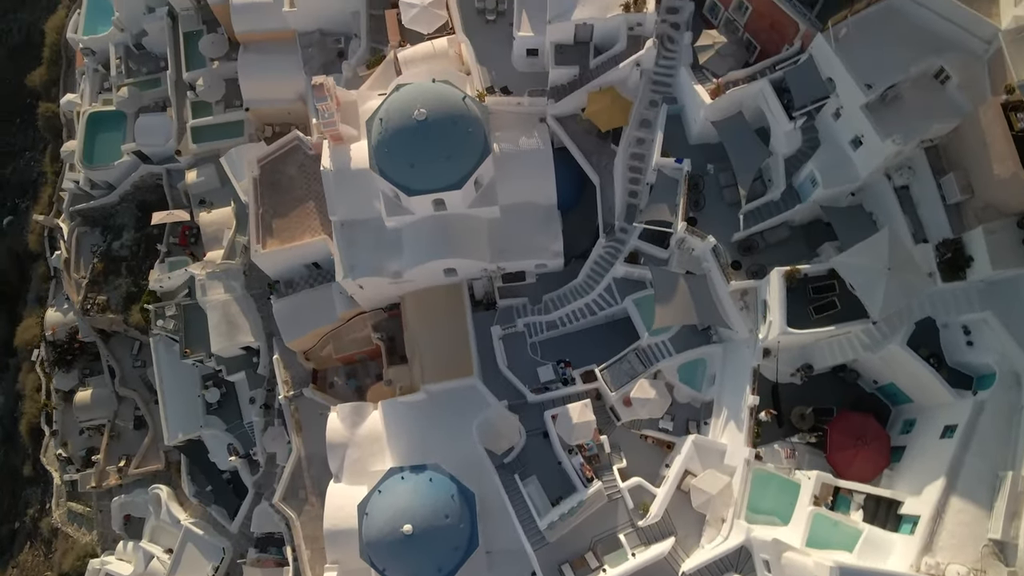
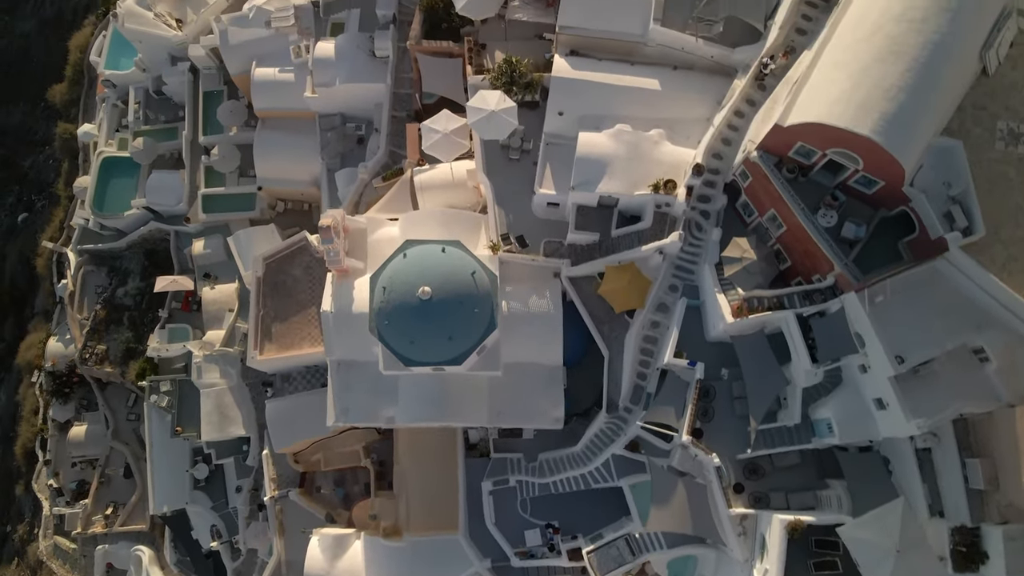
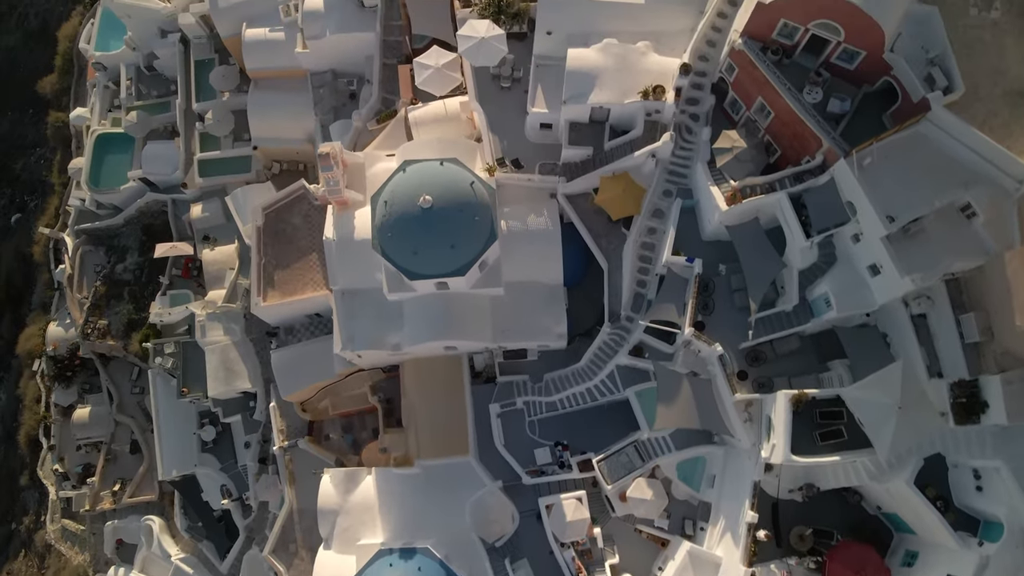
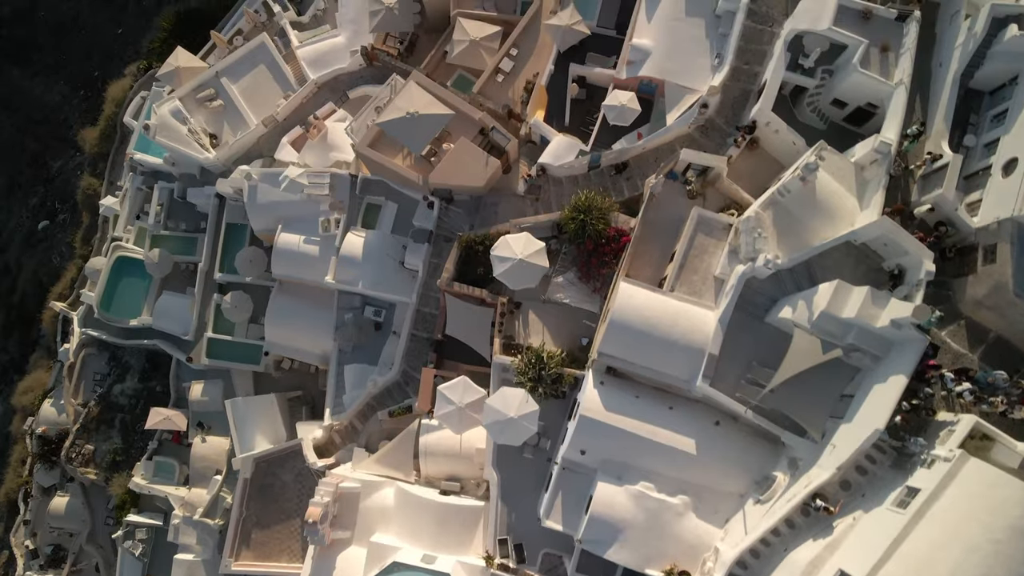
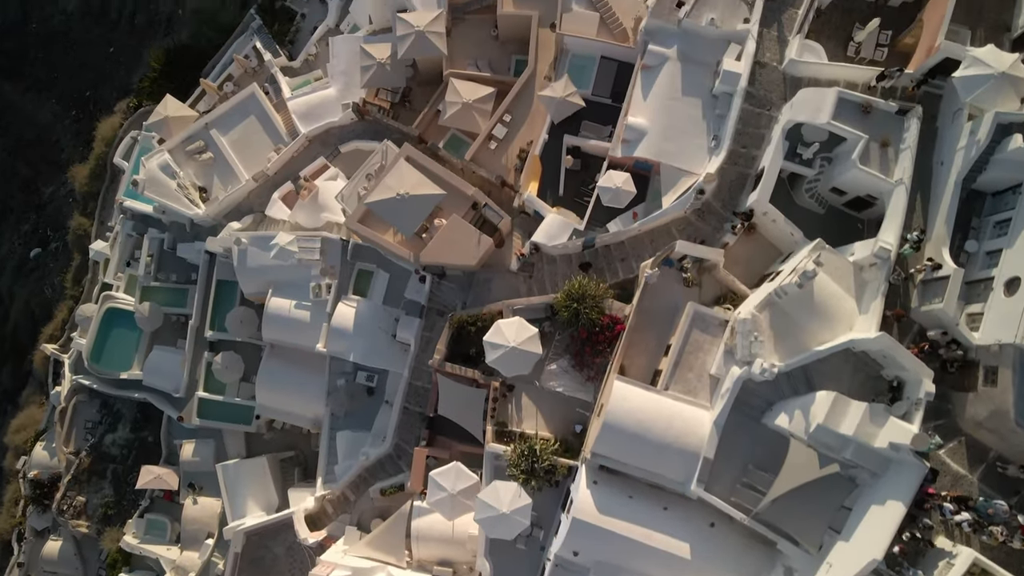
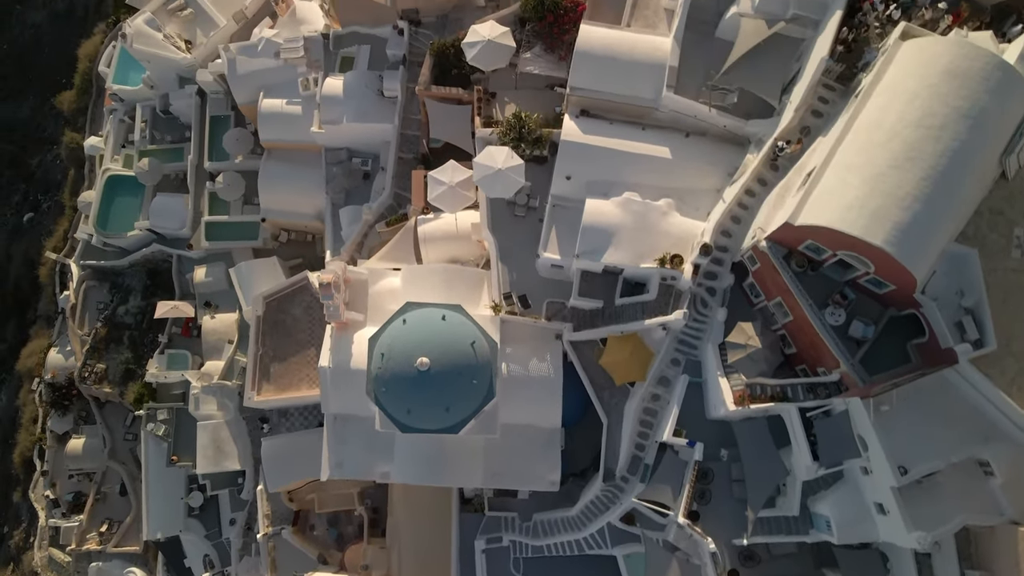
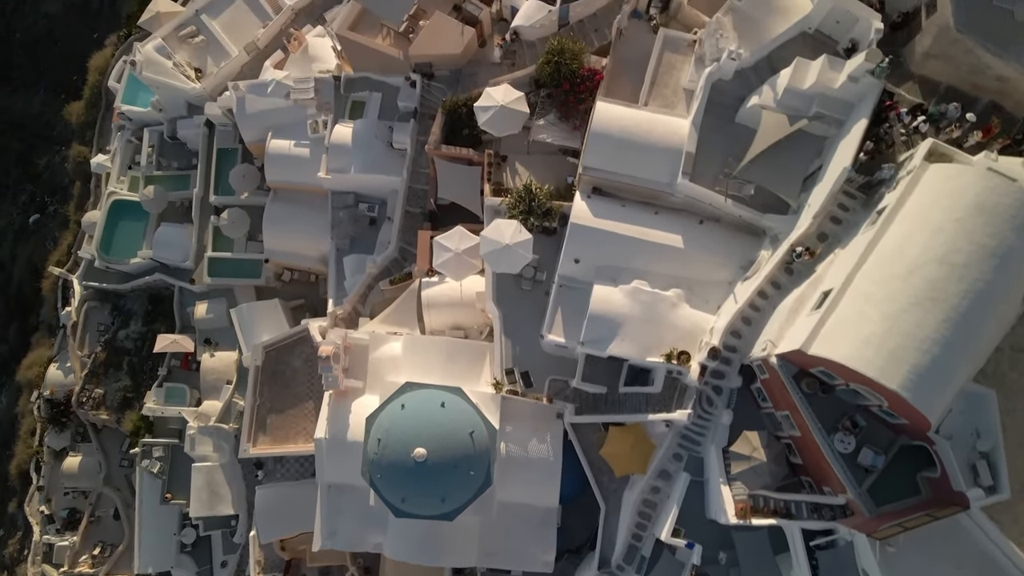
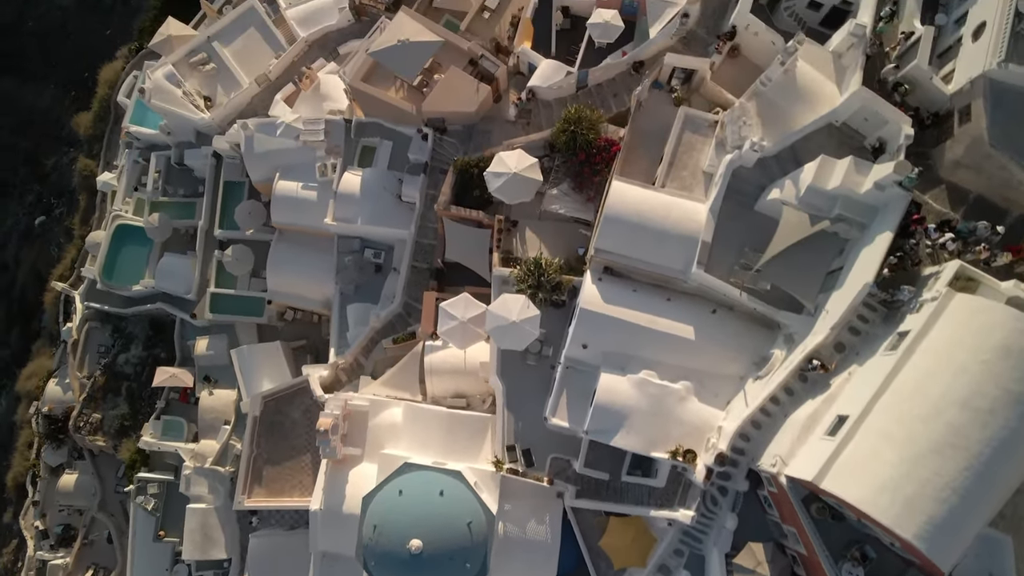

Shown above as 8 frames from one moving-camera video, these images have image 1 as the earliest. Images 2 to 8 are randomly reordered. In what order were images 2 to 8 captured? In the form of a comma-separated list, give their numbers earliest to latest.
3, 2, 6, 7, 8, 4, 5
